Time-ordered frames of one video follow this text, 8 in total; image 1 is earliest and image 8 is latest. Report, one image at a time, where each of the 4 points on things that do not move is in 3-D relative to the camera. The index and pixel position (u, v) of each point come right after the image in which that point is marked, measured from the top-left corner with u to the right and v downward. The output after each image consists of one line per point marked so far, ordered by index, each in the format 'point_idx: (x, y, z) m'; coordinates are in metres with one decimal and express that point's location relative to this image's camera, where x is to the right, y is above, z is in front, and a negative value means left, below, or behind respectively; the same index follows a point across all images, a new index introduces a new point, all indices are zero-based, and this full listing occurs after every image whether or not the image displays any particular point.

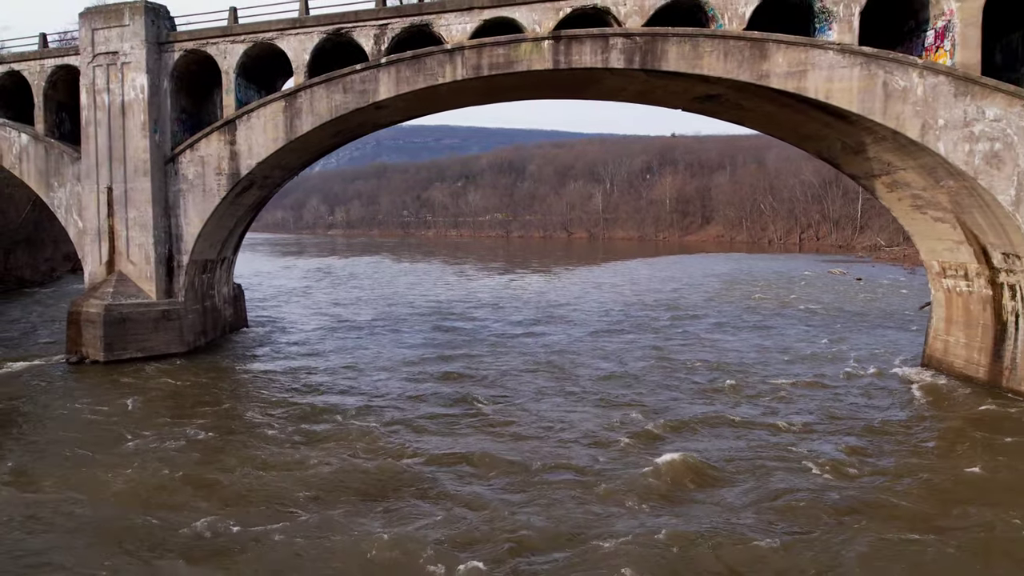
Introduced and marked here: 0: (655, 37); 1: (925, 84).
0: (+1.8, +3.1, +11.6) m
1: (+4.7, +2.3, +10.7) m
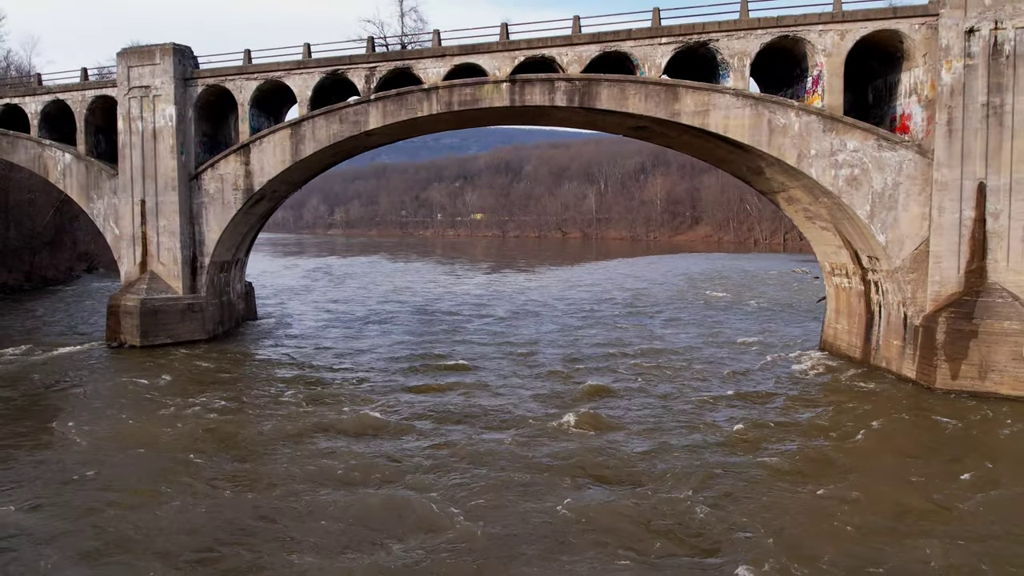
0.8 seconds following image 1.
0: (+1.2, +3.2, +14.3) m
1: (+4.1, +2.4, +13.4) m
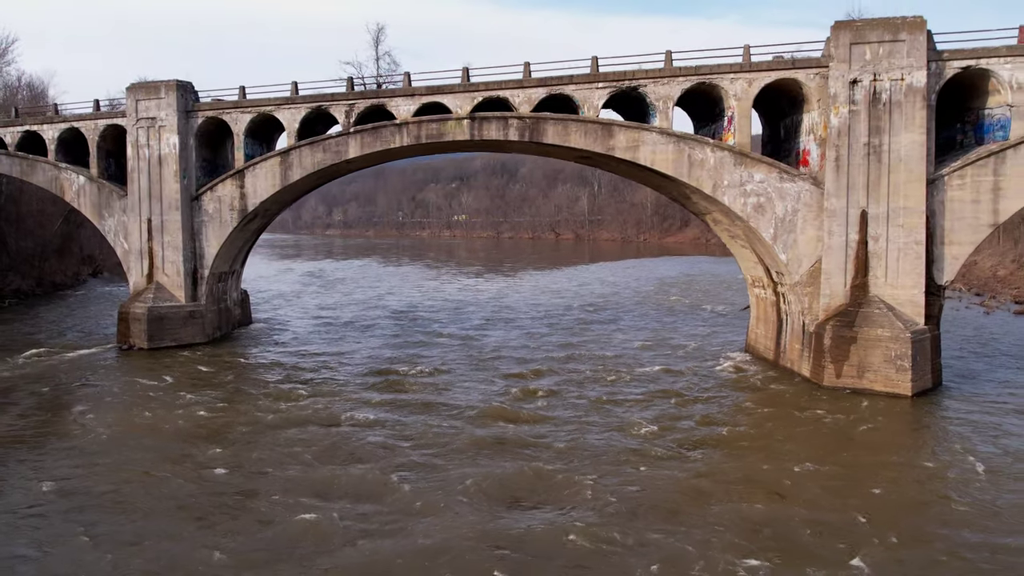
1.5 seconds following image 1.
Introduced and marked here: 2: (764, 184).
0: (+0.5, +3.0, +16.5) m
1: (+3.4, +2.2, +15.6) m
2: (+4.1, +1.7, +15.4) m
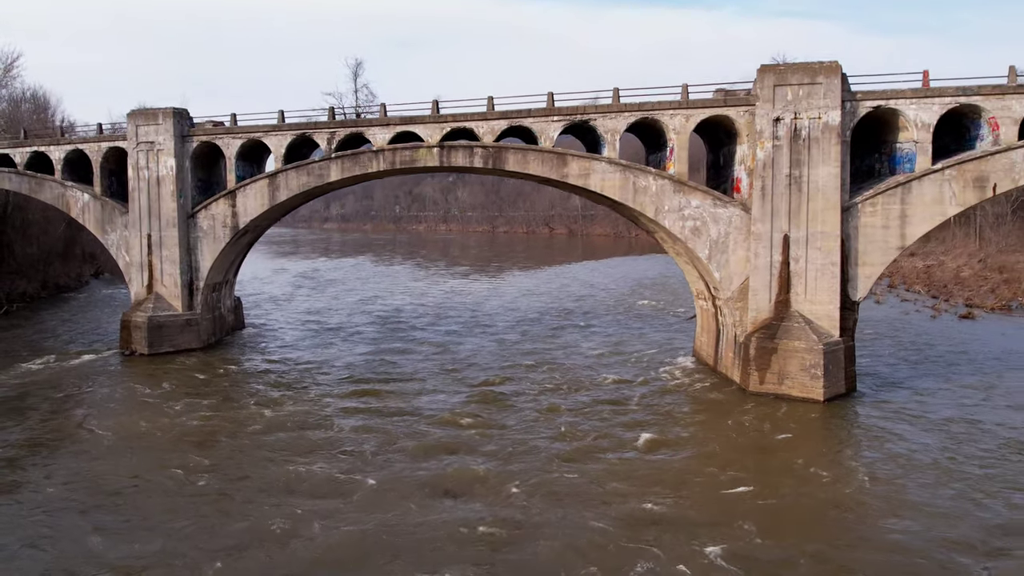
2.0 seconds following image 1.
0: (-0.2, +2.7, +18.3) m
1: (+2.7, +1.9, +17.4) m
2: (+3.4, +1.5, +17.1) m
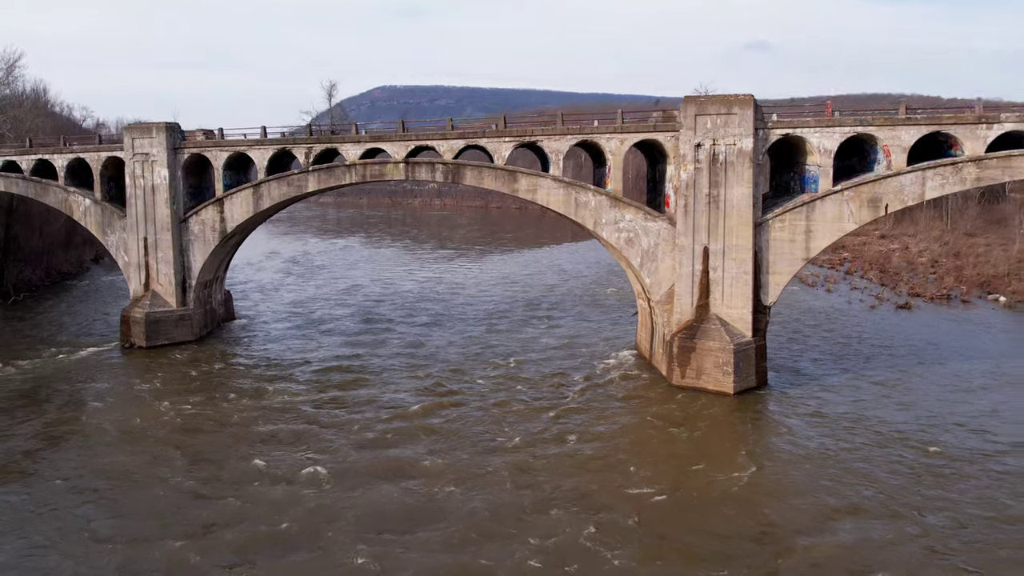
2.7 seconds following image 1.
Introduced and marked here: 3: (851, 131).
0: (-1.2, +2.7, +20.4) m
1: (+1.8, +1.9, +19.5) m
2: (+2.5, +1.4, +19.3) m
3: (+6.5, +3.0, +17.9) m
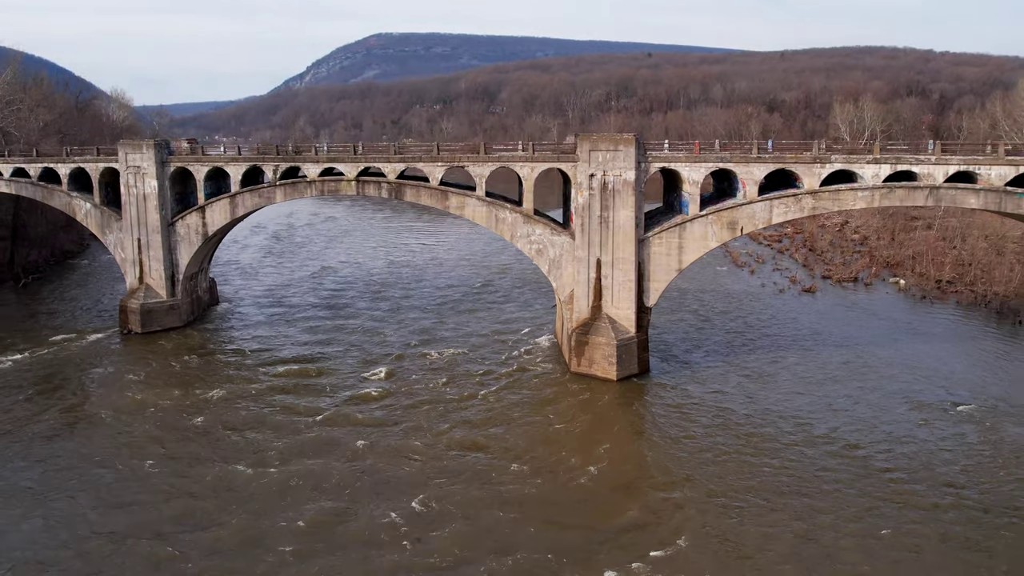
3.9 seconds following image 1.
0: (-3.0, +2.7, +24.3) m
1: (0.0, +1.8, +23.5) m
2: (+0.7, +1.3, +23.3) m
3: (+4.7, +2.8, +21.8) m
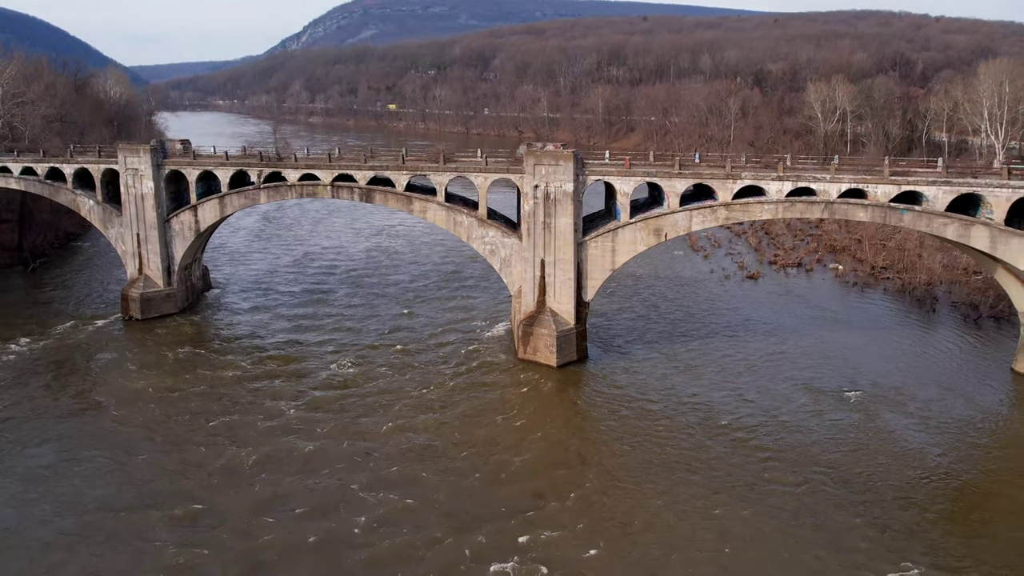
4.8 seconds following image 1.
0: (-4.2, +2.8, +27.3) m
1: (-1.3, +1.9, +26.5) m
2: (-0.5, +1.4, +26.4) m
3: (+3.5, +2.9, +24.8) m
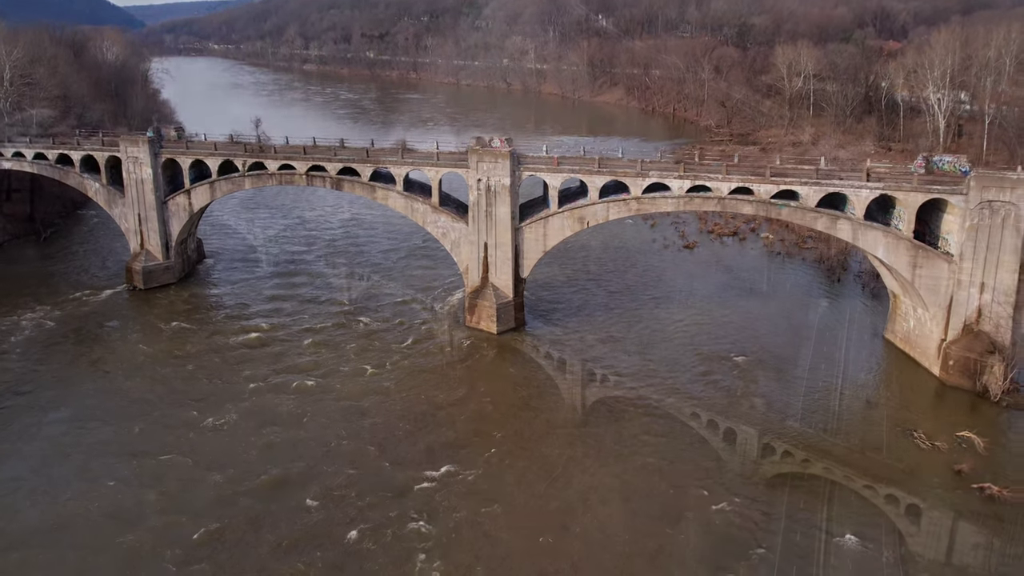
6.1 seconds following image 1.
0: (-5.9, +3.6, +31.6) m
1: (-3.0, +2.6, +30.9) m
2: (-2.2, +2.1, +30.7) m
3: (+1.8, +3.5, +29.1) m
